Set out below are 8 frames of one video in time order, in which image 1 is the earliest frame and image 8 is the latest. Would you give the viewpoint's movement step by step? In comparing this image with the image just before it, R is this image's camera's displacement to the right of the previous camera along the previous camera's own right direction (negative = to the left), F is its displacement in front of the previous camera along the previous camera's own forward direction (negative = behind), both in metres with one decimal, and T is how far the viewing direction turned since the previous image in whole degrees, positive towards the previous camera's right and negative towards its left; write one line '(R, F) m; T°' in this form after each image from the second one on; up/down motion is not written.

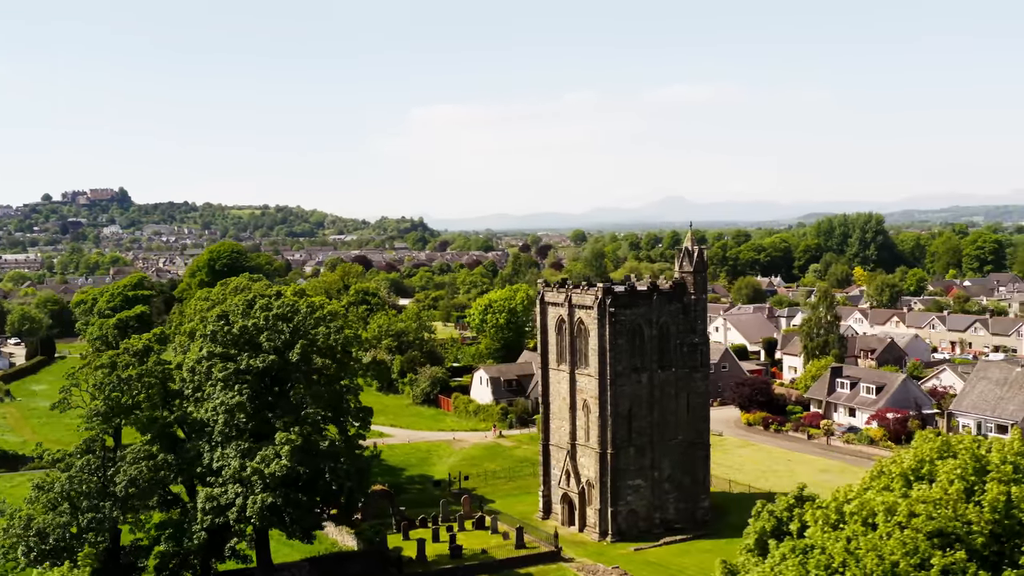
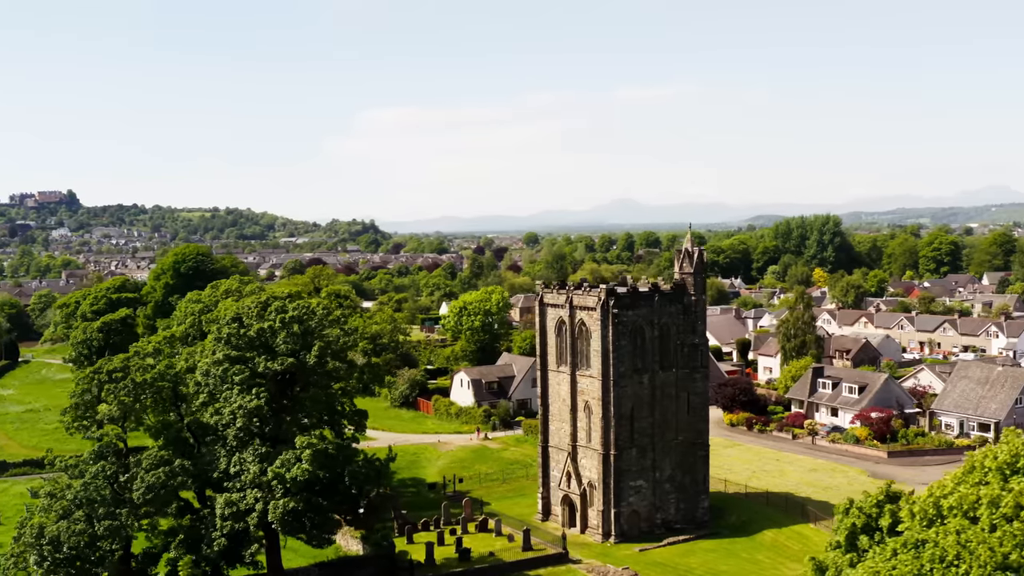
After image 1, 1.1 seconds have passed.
(-1.5, +0.2) m; +2°
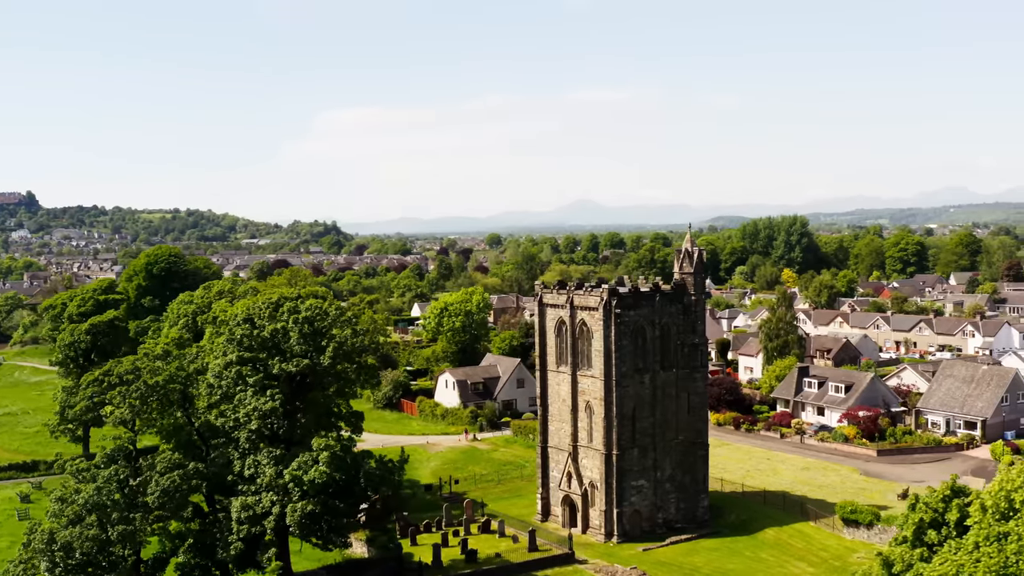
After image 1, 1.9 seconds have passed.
(-1.2, +0.1) m; +2°
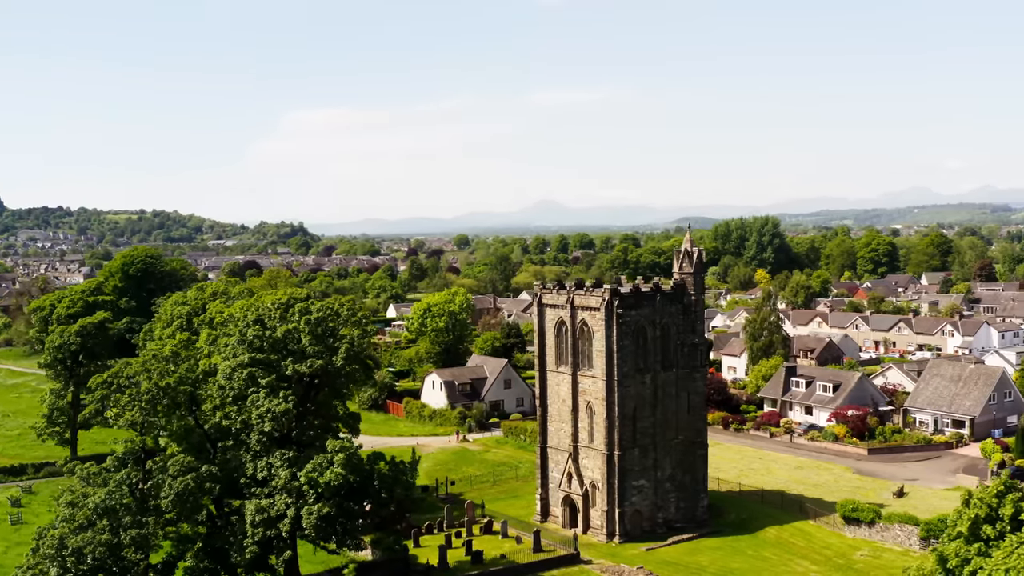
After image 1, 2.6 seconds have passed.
(-1.0, +0.1) m; +1°
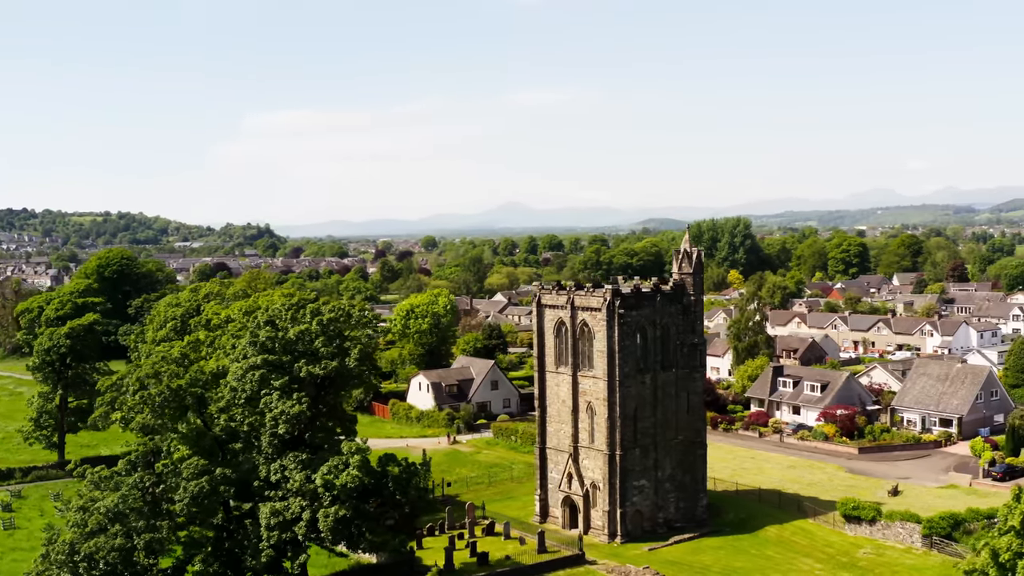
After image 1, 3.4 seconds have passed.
(-1.0, +0.1) m; +1°
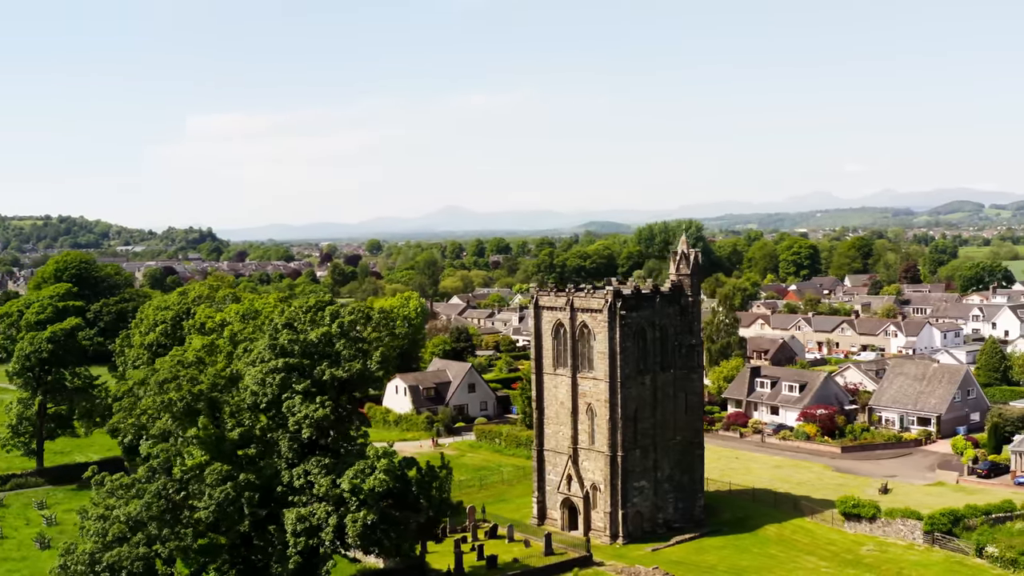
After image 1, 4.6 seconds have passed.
(-1.7, +0.1) m; +2°
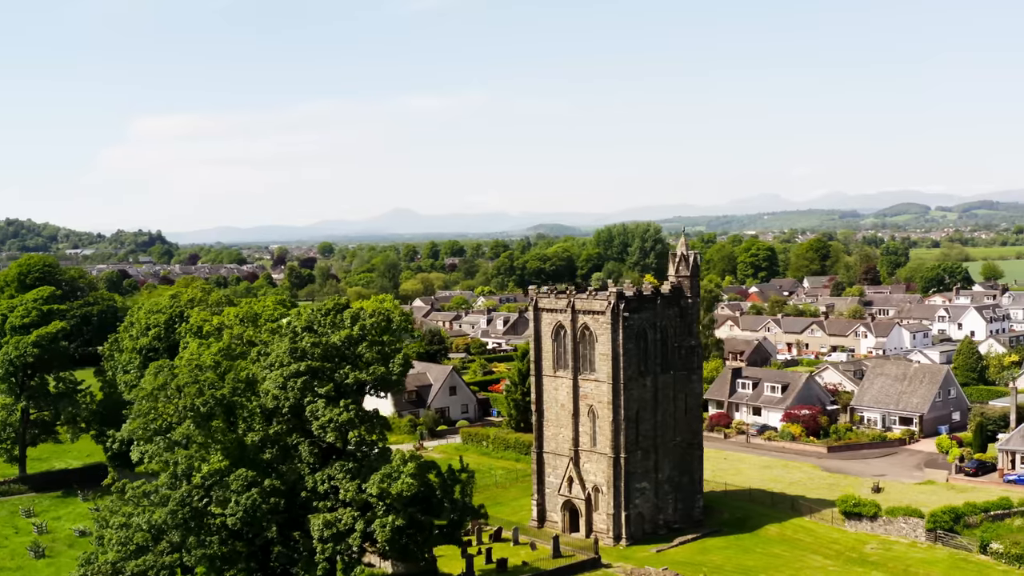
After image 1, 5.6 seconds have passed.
(-1.6, +0.1) m; +2°
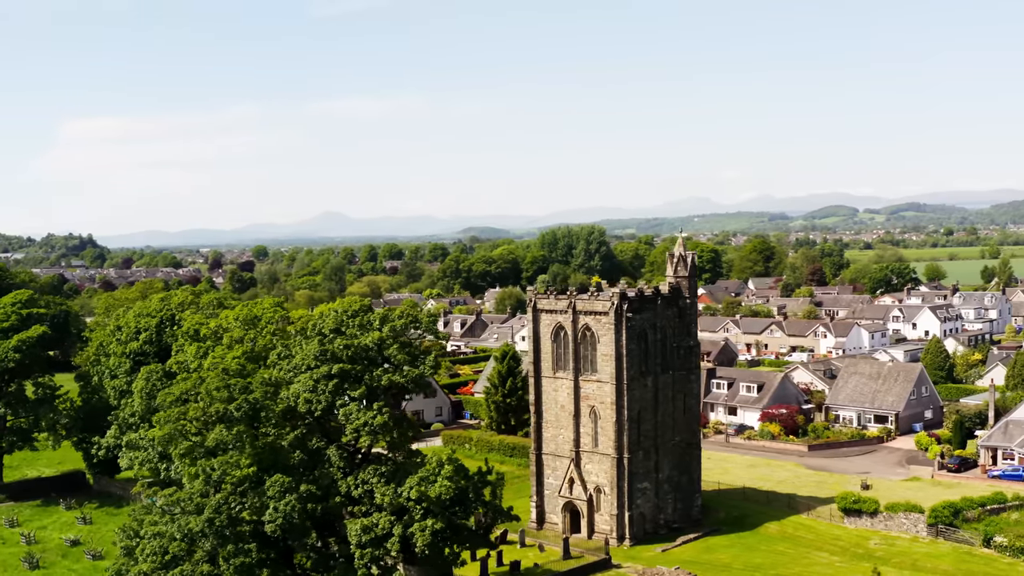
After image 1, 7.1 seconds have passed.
(-2.1, +0.1) m; +3°
